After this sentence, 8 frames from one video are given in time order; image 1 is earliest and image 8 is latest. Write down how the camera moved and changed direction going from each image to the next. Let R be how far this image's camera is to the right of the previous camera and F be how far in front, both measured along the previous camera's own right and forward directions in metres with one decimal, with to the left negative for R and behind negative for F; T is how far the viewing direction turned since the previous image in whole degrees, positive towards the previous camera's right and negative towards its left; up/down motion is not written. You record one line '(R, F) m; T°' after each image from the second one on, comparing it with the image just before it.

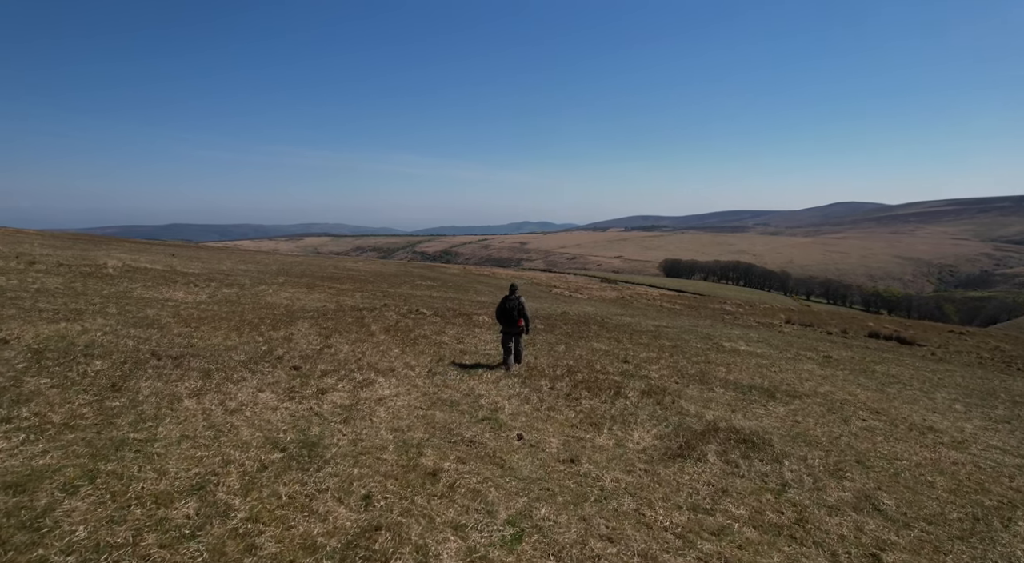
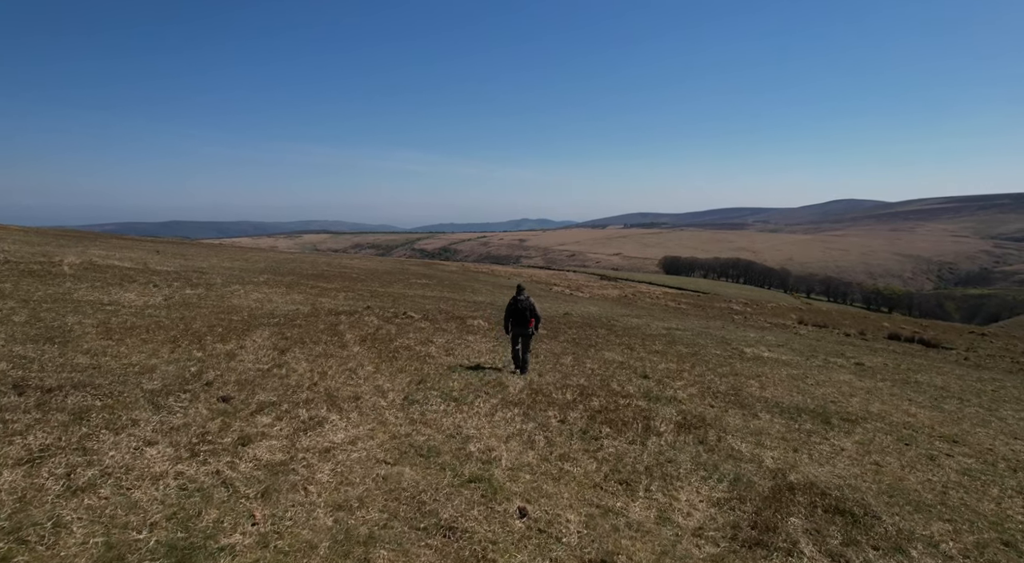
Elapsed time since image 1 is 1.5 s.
(0.0, +4.5) m; 0°
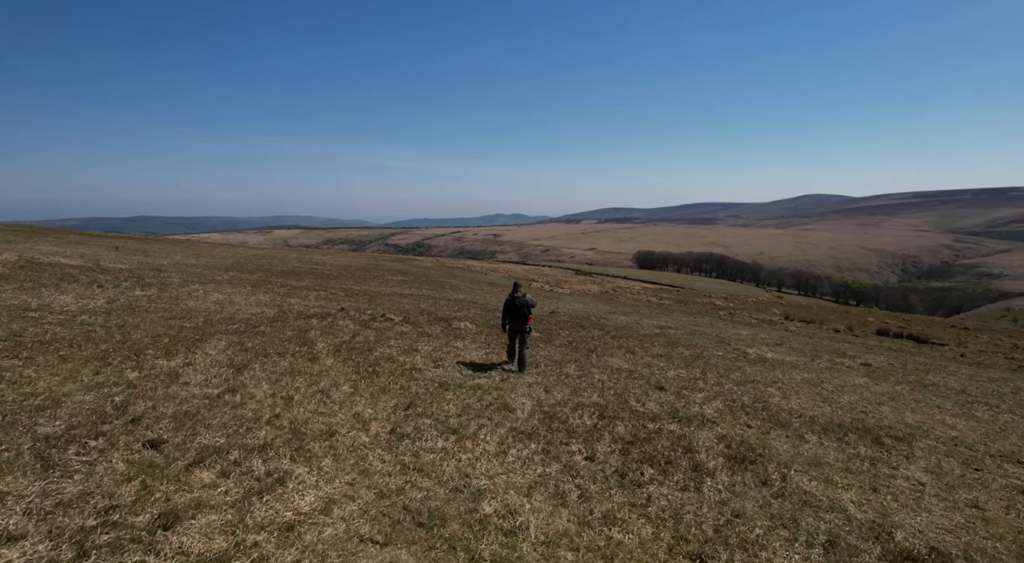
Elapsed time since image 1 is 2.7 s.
(-0.8, +3.3) m; +2°
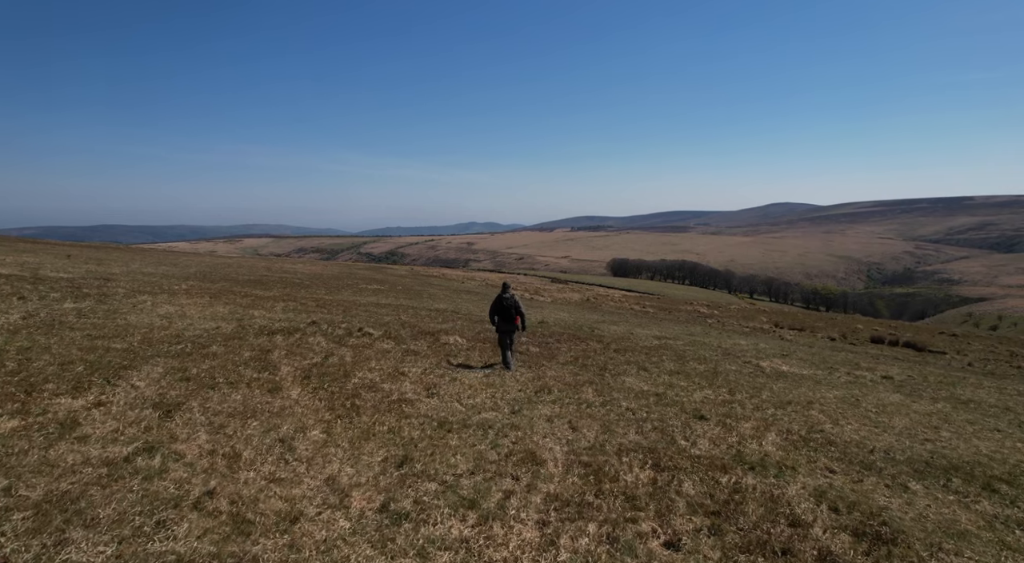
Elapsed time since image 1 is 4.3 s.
(-1.1, +4.0) m; +2°
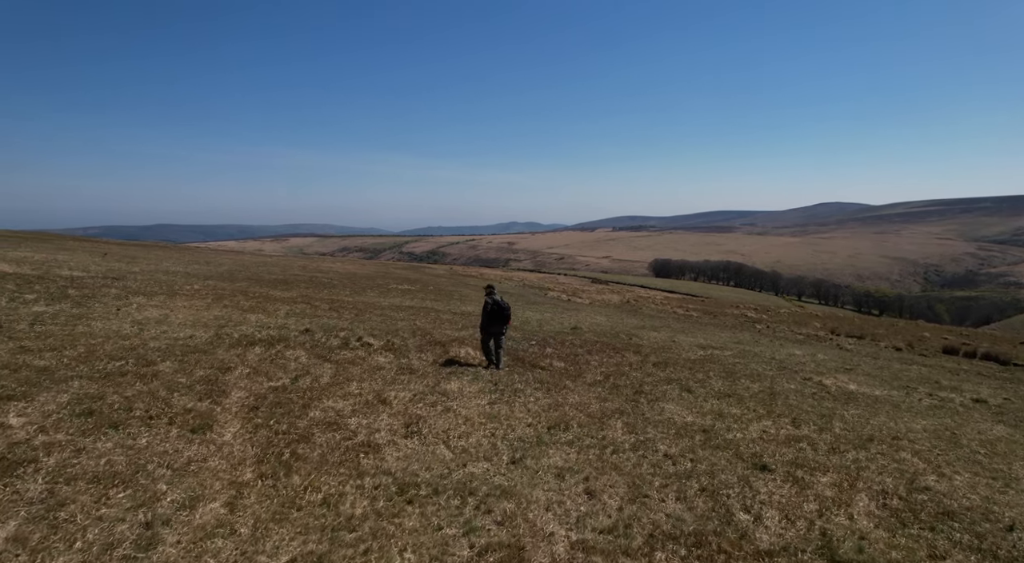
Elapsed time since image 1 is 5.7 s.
(+0.8, +4.1) m; -4°
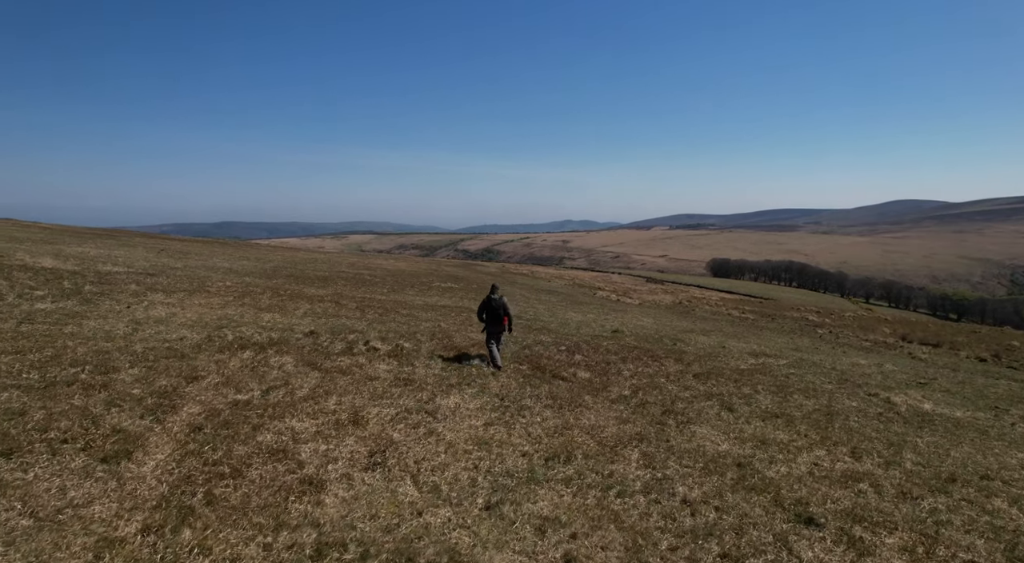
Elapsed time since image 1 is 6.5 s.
(+1.4, +2.5) m; -5°
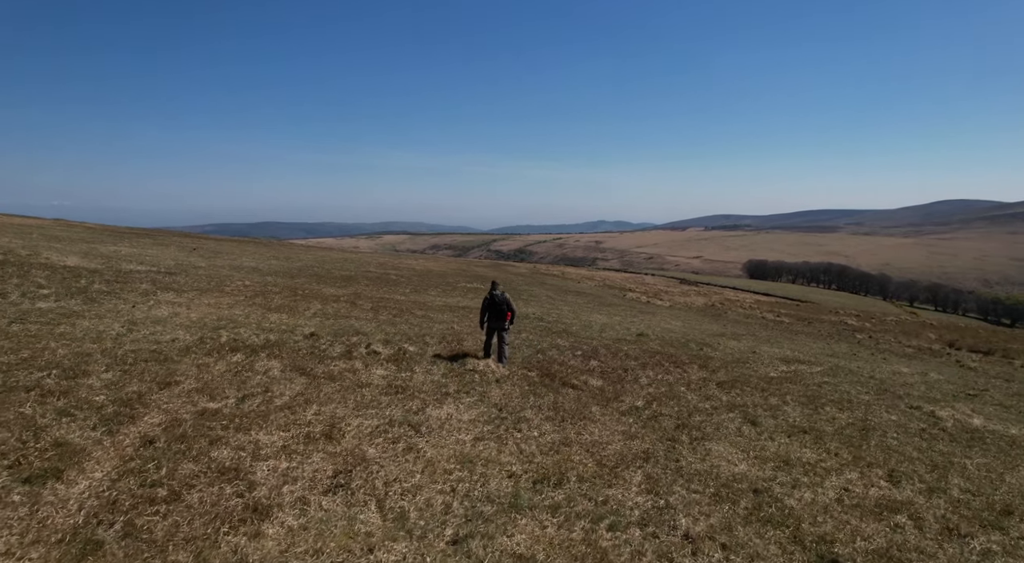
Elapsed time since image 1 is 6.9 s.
(+0.9, +1.4) m; -3°
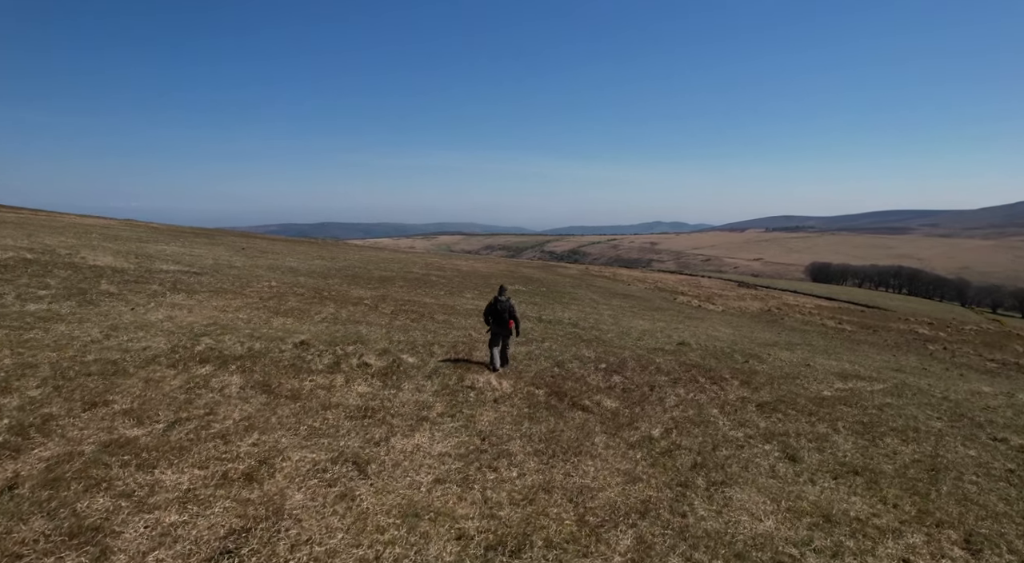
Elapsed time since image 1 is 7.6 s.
(+1.6, +2.5) m; -5°
